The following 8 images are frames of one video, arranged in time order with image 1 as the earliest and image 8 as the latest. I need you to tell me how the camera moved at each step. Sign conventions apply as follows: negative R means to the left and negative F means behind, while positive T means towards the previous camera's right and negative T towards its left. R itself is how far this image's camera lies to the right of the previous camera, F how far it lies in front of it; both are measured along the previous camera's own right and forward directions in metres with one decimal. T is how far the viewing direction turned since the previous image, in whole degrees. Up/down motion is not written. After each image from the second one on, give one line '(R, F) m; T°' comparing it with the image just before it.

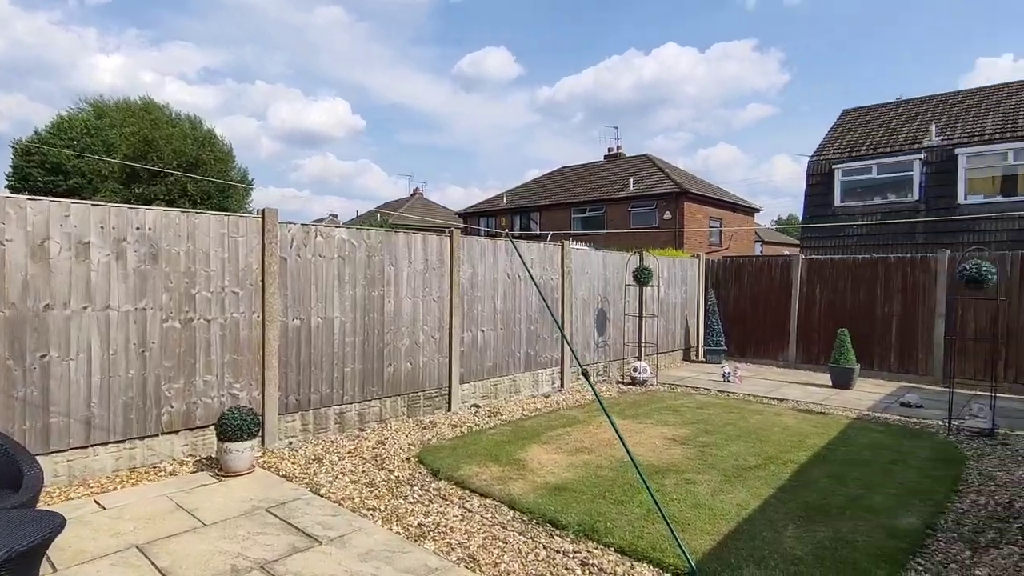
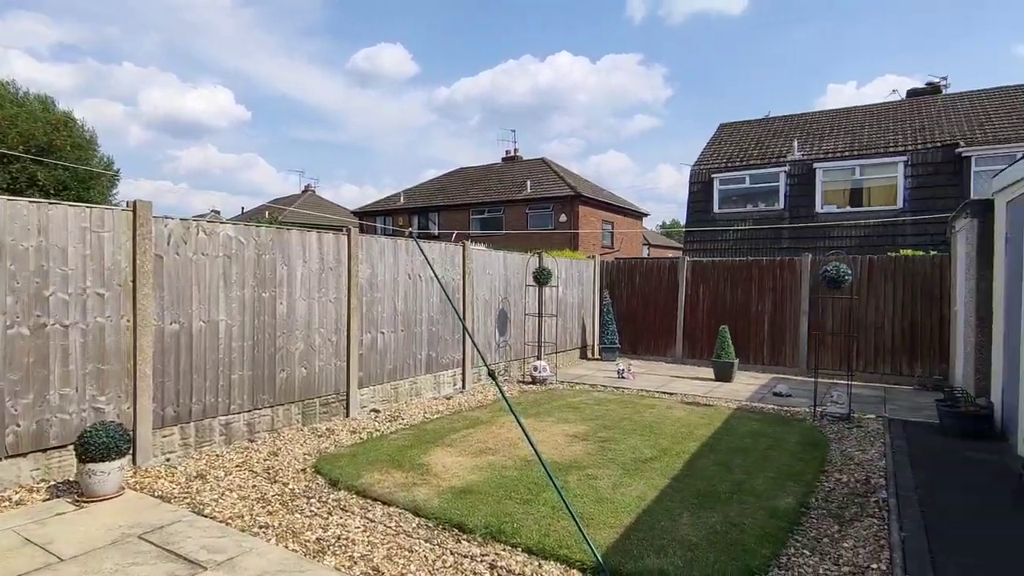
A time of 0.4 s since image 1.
(0.0, +0.1) m; +10°
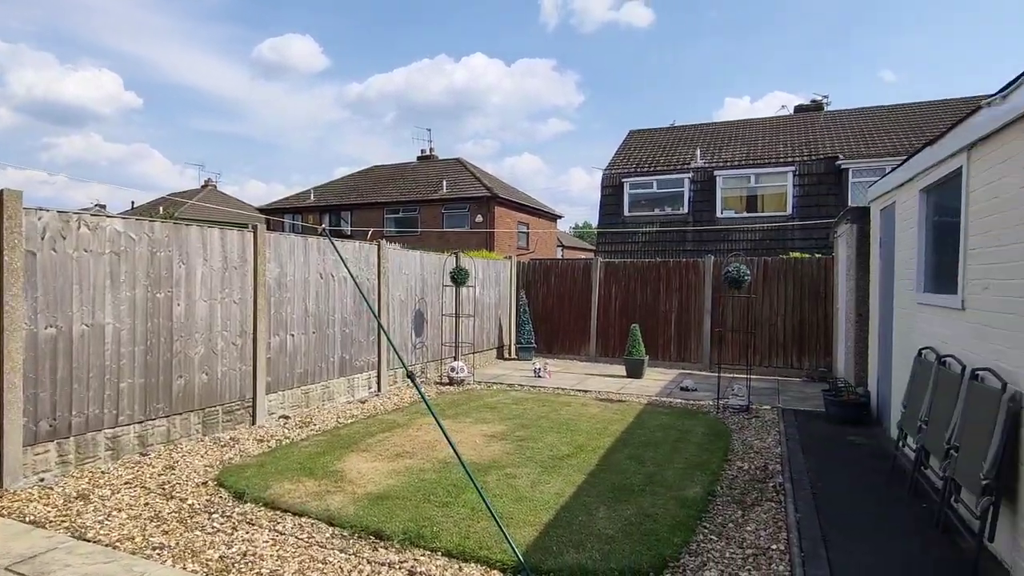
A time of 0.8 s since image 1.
(0.0, 0.0) m; +8°
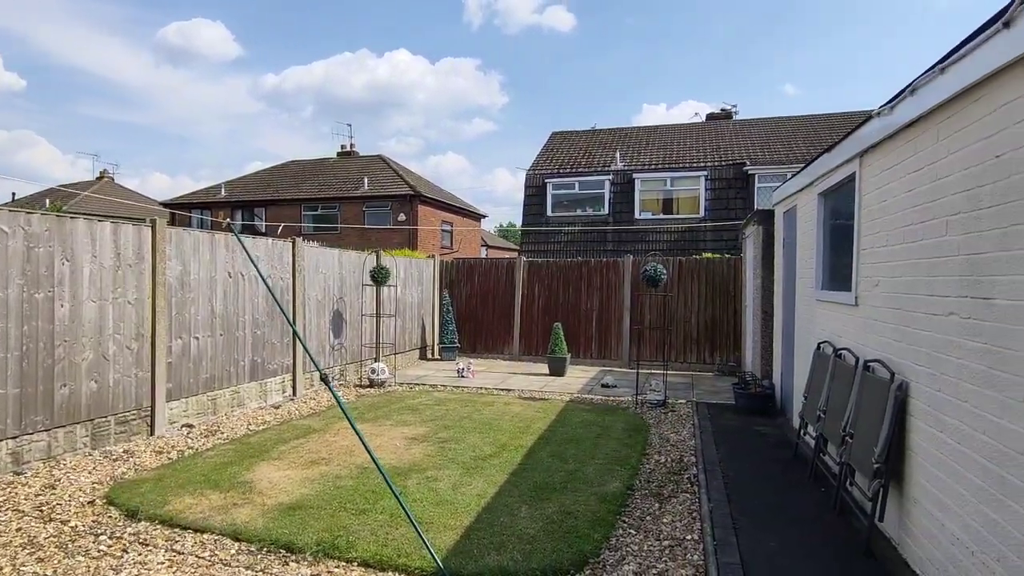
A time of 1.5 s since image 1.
(0.0, +0.1) m; +7°
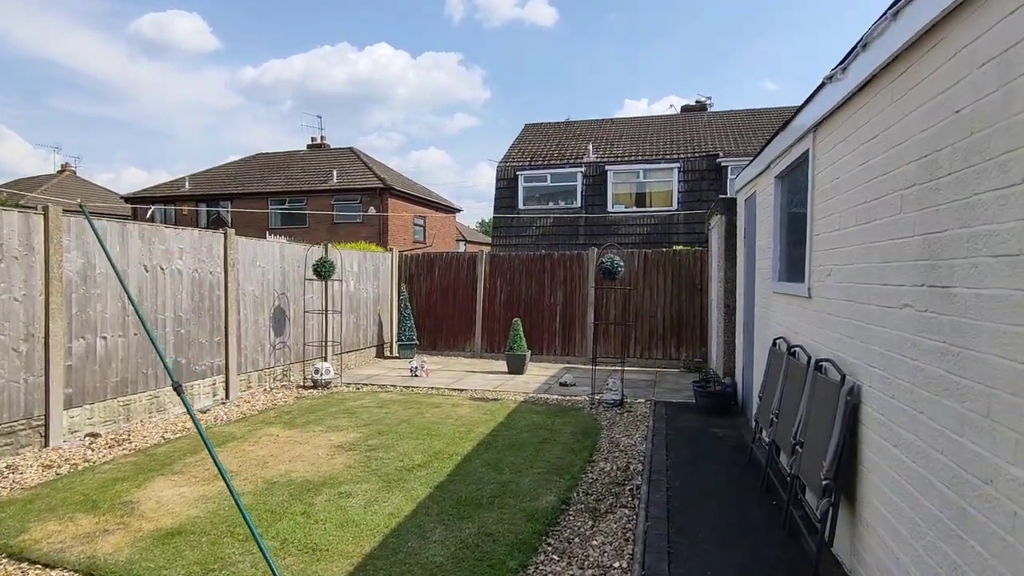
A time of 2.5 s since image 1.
(+0.4, +0.5) m; +2°
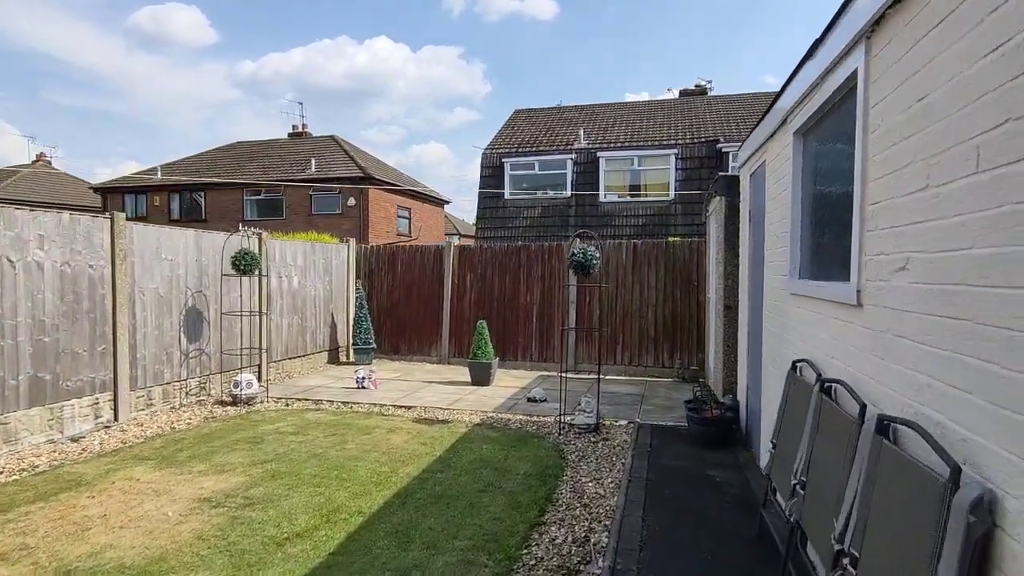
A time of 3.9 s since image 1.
(+0.5, +1.3) m; 0°
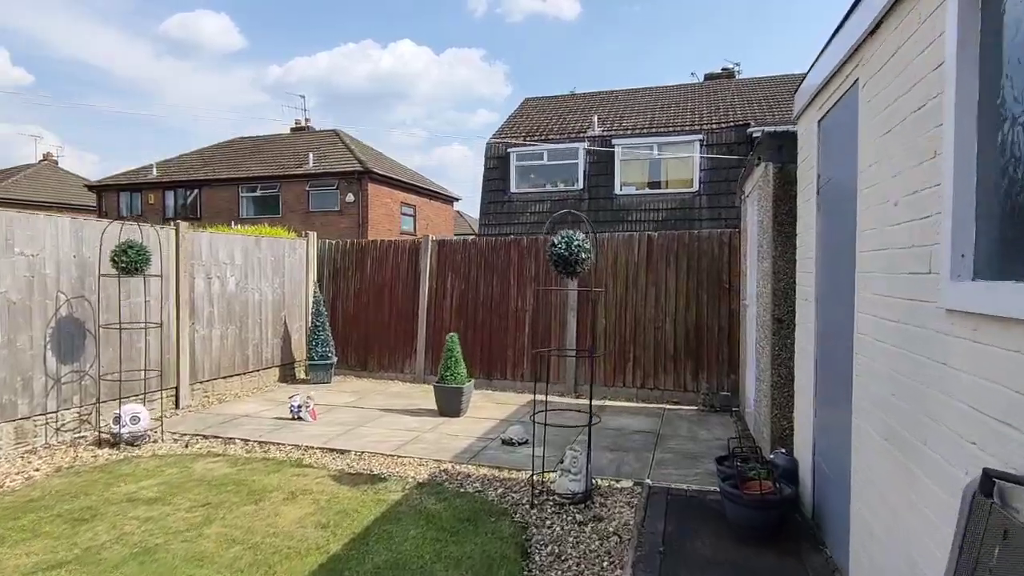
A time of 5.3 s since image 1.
(+0.5, +1.7) m; -2°
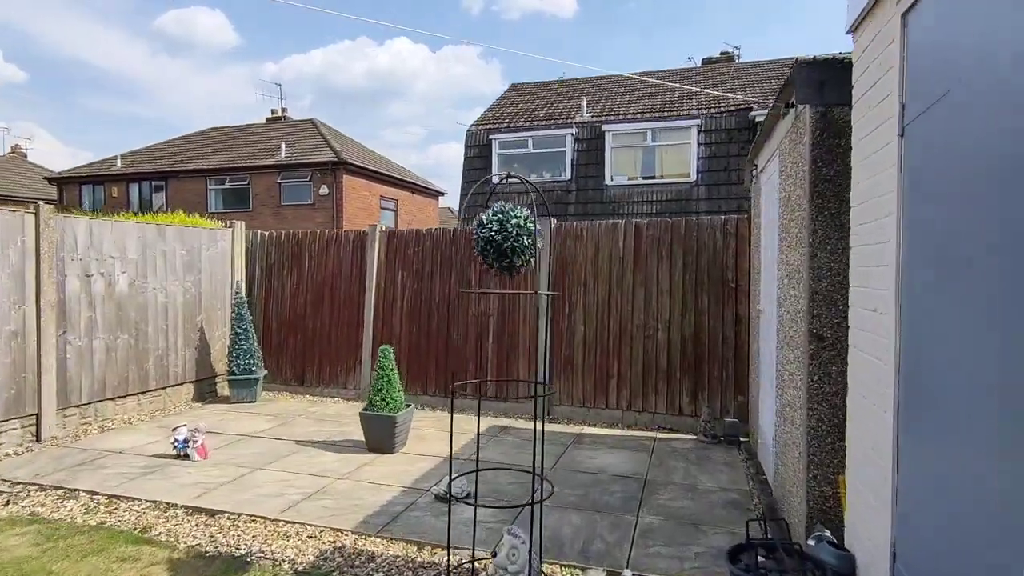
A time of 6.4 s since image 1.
(+0.4, +1.3) m; 0°
